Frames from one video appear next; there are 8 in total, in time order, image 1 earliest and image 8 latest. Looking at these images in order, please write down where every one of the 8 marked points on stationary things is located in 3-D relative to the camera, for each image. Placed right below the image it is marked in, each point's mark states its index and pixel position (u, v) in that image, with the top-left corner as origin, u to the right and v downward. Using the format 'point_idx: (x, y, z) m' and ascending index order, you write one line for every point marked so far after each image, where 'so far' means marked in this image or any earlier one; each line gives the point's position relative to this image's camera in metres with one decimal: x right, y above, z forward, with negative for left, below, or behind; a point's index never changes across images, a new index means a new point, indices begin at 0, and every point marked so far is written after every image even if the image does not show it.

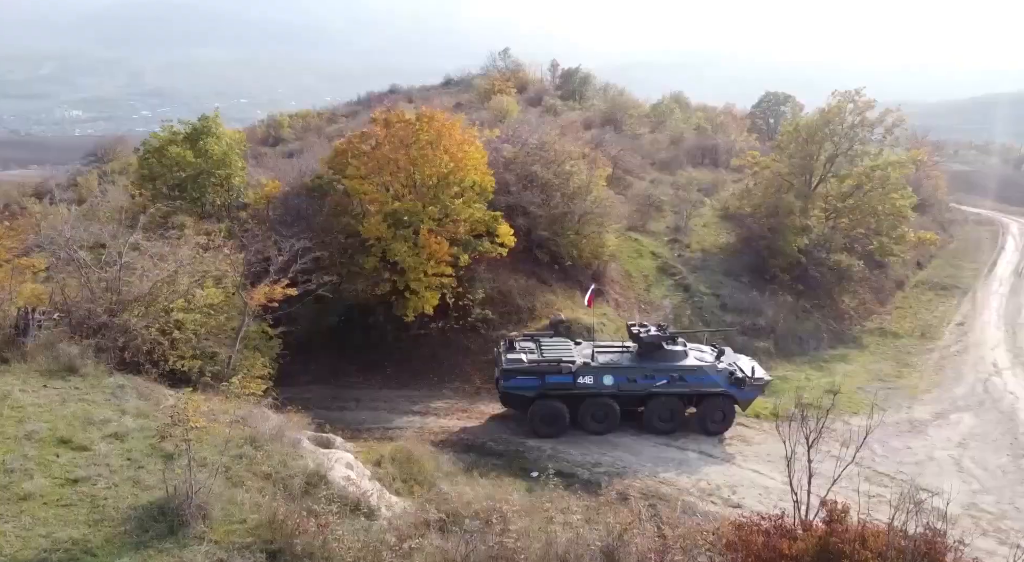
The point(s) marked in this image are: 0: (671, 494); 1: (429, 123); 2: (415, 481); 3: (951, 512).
0: (+2.7, -3.6, +14.3) m
1: (-1.9, +3.7, +19.9) m
2: (-1.5, -3.1, +13.3) m
3: (+7.2, -3.8, +13.9) m
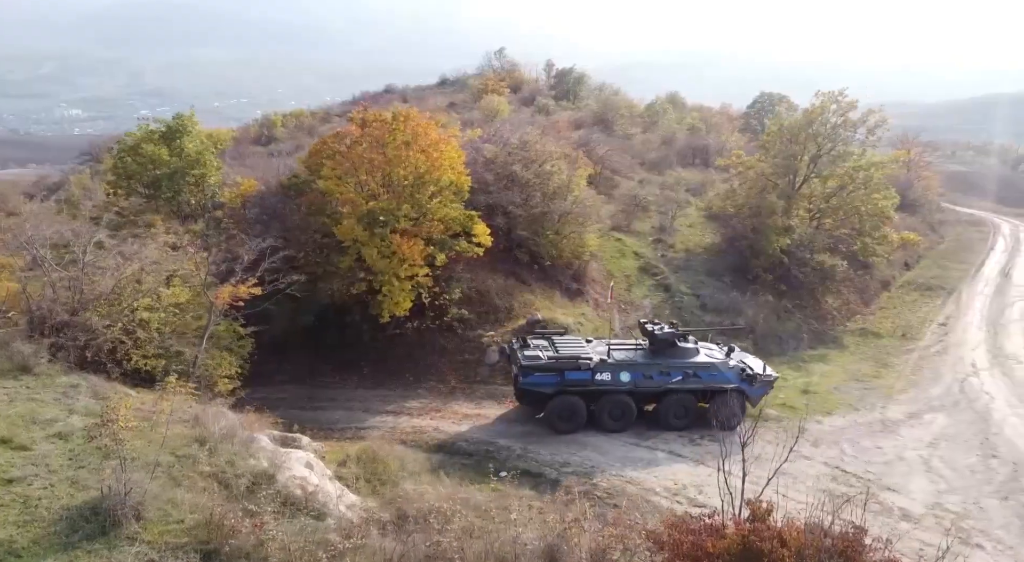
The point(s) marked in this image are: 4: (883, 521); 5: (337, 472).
0: (+2.1, -3.6, +14.3) m
1: (-2.5, +3.8, +19.9) m
2: (-2.1, -3.1, +13.3) m
3: (+6.6, -3.8, +13.9) m
4: (+5.9, -3.9, +13.5) m
5: (-2.8, -3.0, +13.4) m
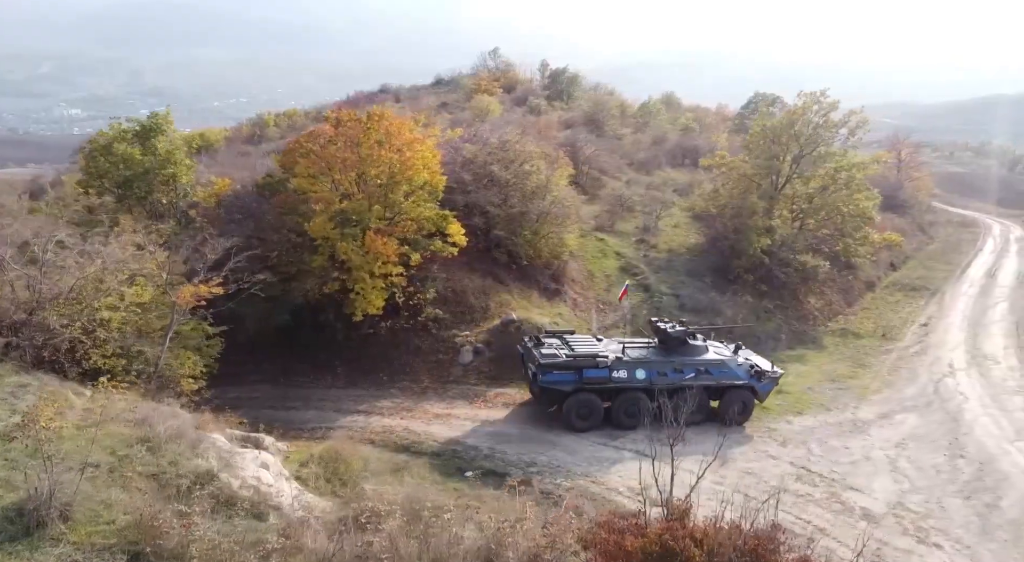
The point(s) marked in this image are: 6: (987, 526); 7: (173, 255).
0: (+1.5, -3.6, +14.3) m
1: (-3.1, +3.8, +19.9) m
2: (-2.8, -3.1, +13.3) m
3: (+6.0, -3.8, +13.9) m
4: (+5.3, -3.9, +13.5) m
5: (-3.5, -3.0, +13.4) m
6: (+7.8, -4.0, +13.8) m
7: (-6.6, +0.5, +16.4) m
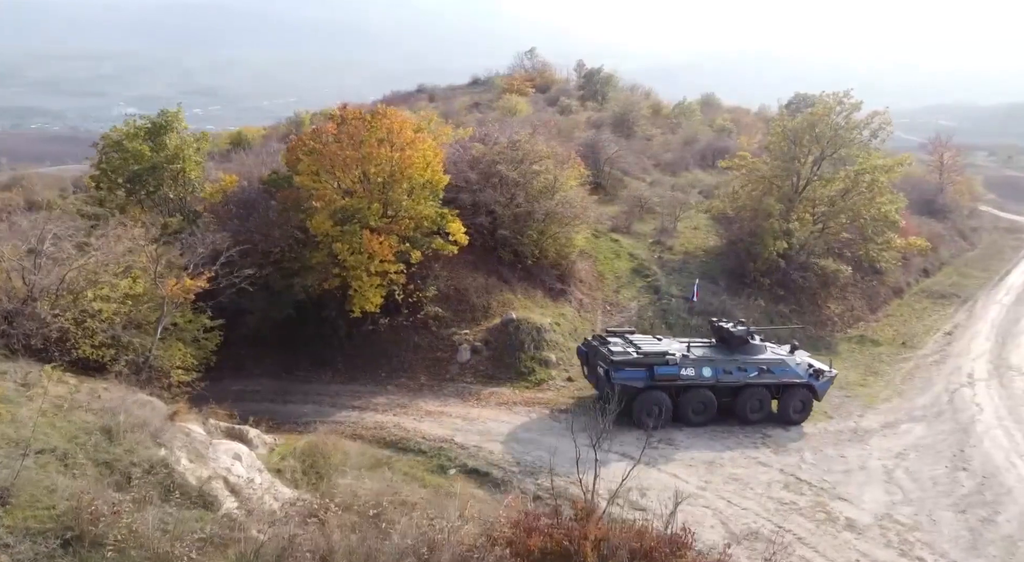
0: (+1.1, -3.6, +14.2) m
1: (-3.1, +3.8, +20.0) m
2: (-3.1, -3.0, +13.4) m
3: (+5.6, -3.9, +13.6) m
4: (+4.9, -3.9, +13.2) m
5: (-3.8, -3.0, +13.5) m
6: (+7.4, -4.1, +13.4) m
7: (-6.8, +0.6, +16.6) m
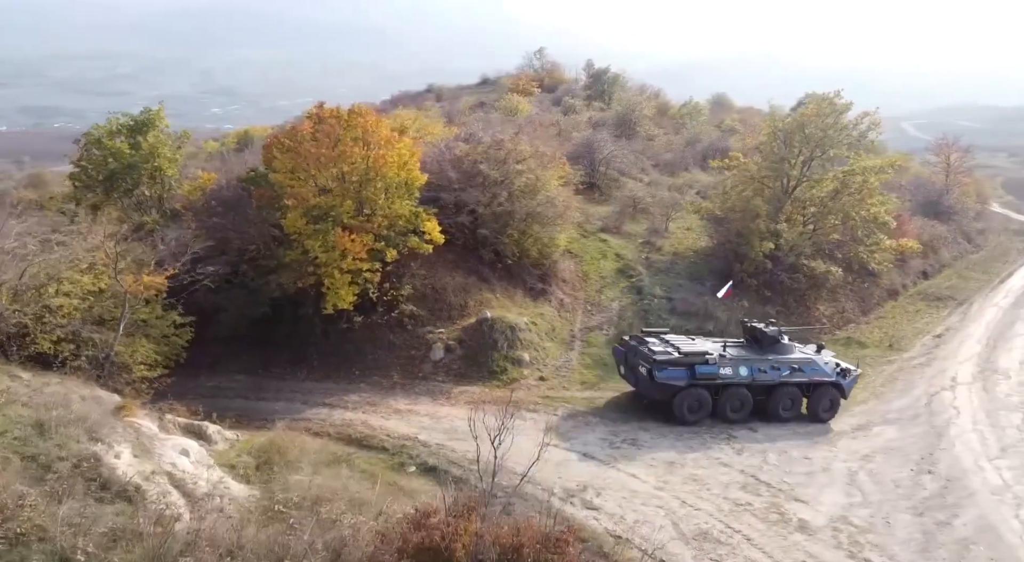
0: (+0.4, -3.6, +14.2) m
1: (-3.7, +3.9, +20.1) m
2: (-3.9, -3.0, +13.5) m
3: (+4.9, -3.9, +13.6) m
4: (+4.1, -3.9, +13.2) m
5: (-4.6, -2.9, +13.7) m
6: (+6.6, -4.2, +13.3) m
7: (-7.4, +0.7, +16.8) m
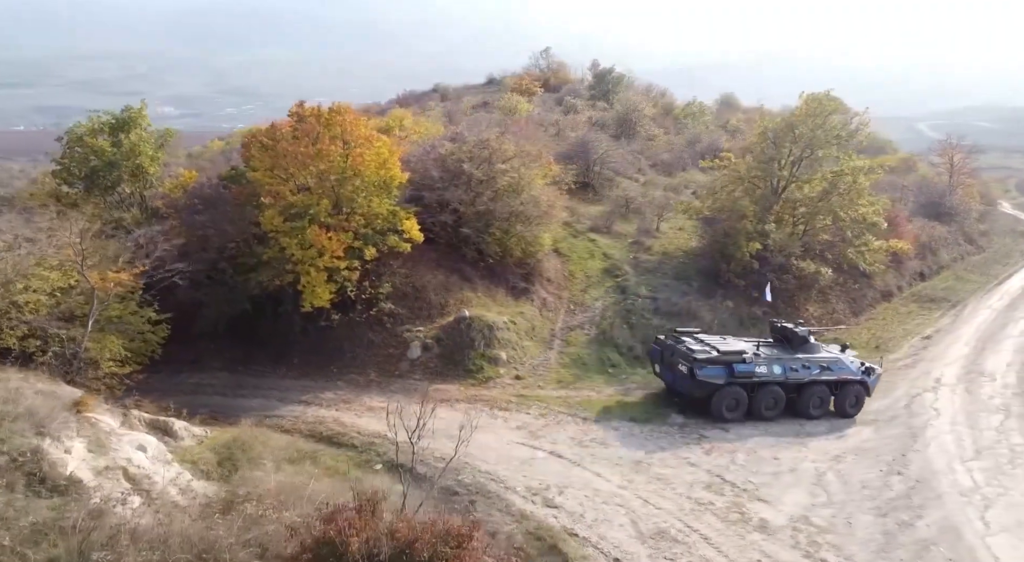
0: (-0.3, -3.6, +14.2) m
1: (-4.3, +3.9, +20.1) m
2: (-4.6, -3.0, +13.6) m
3: (+4.2, -3.9, +13.6) m
4: (+3.5, -3.9, +13.2) m
5: (-5.2, -2.9, +13.8) m
6: (+6.0, -4.2, +13.3) m
7: (-8.0, +0.8, +16.9) m
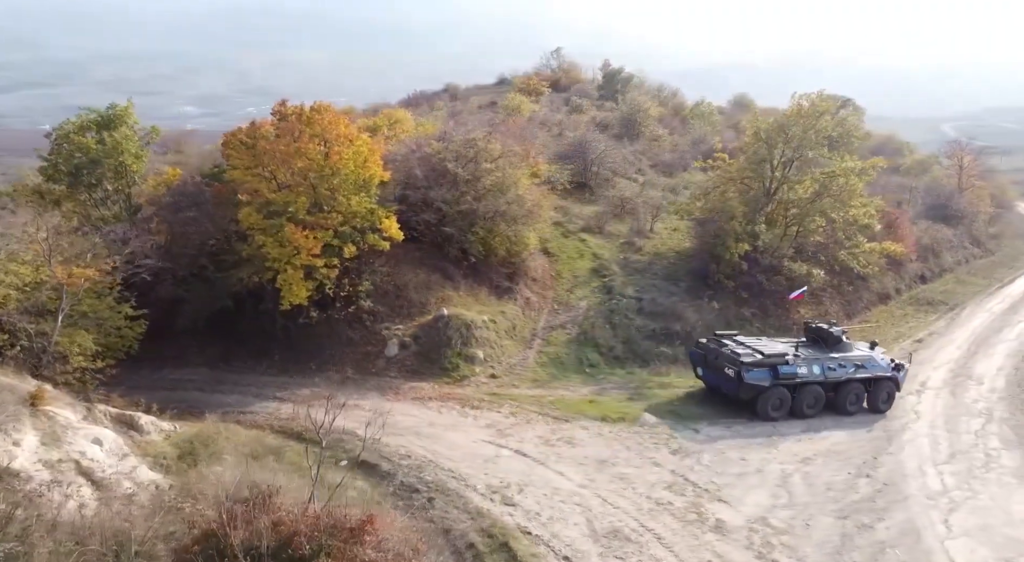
0: (-0.9, -3.5, +14.3) m
1: (-4.8, +4.0, +20.3) m
2: (-5.2, -2.9, +13.7) m
3: (+3.5, -3.9, +13.6) m
4: (+2.8, -3.9, +13.2) m
5: (-5.9, -2.8, +13.9) m
6: (+5.3, -4.2, +13.3) m
7: (-8.6, +0.9, +17.1) m
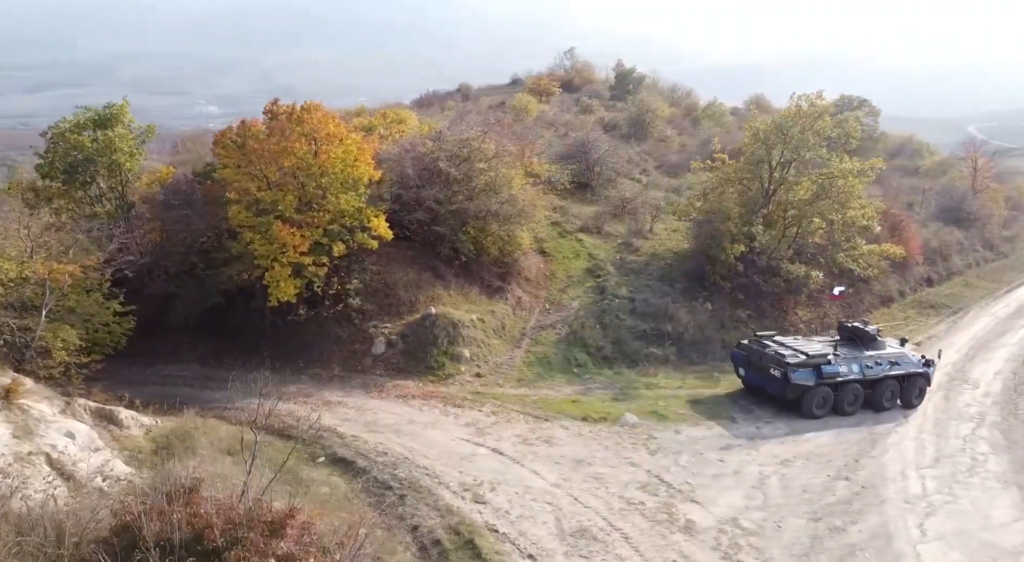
0: (-1.4, -3.5, +14.4) m
1: (-5.1, +4.0, +20.4) m
2: (-5.7, -2.8, +13.9) m
3: (+3.0, -3.9, +13.6) m
4: (+2.3, -3.9, +13.2) m
5: (-6.4, -2.7, +14.1) m
6: (+4.8, -4.2, +13.2) m
7: (-9.0, +0.9, +17.4) m
